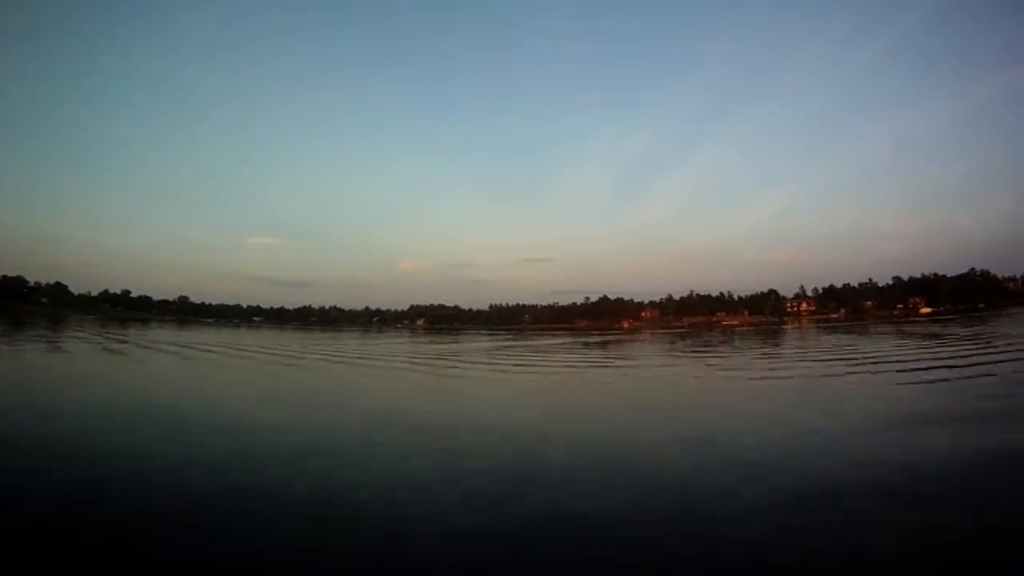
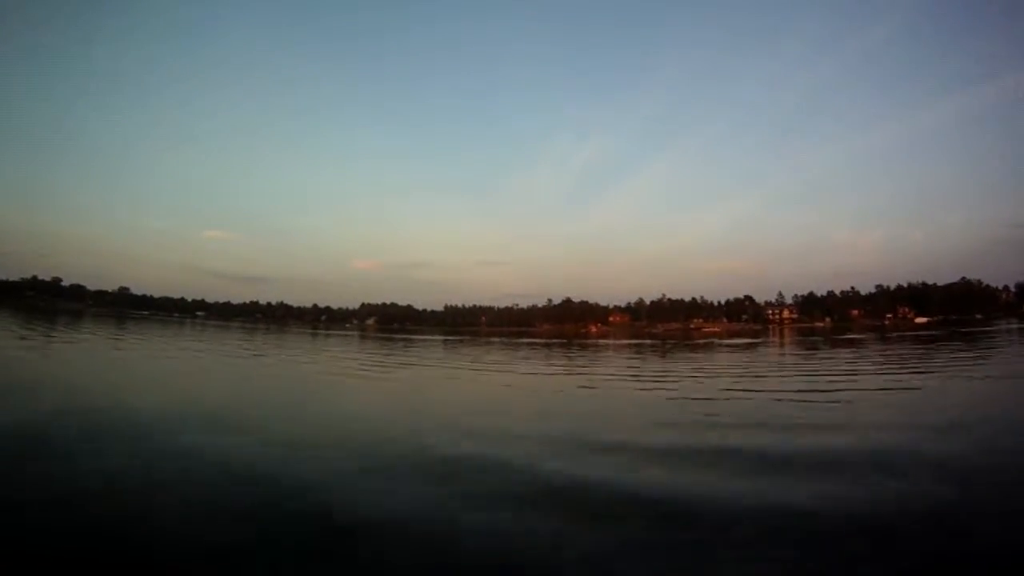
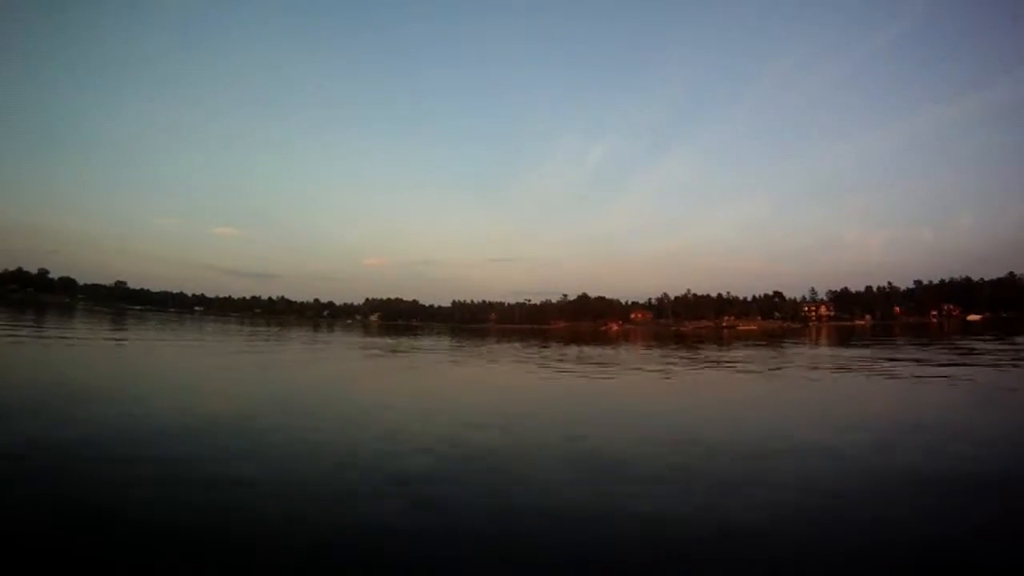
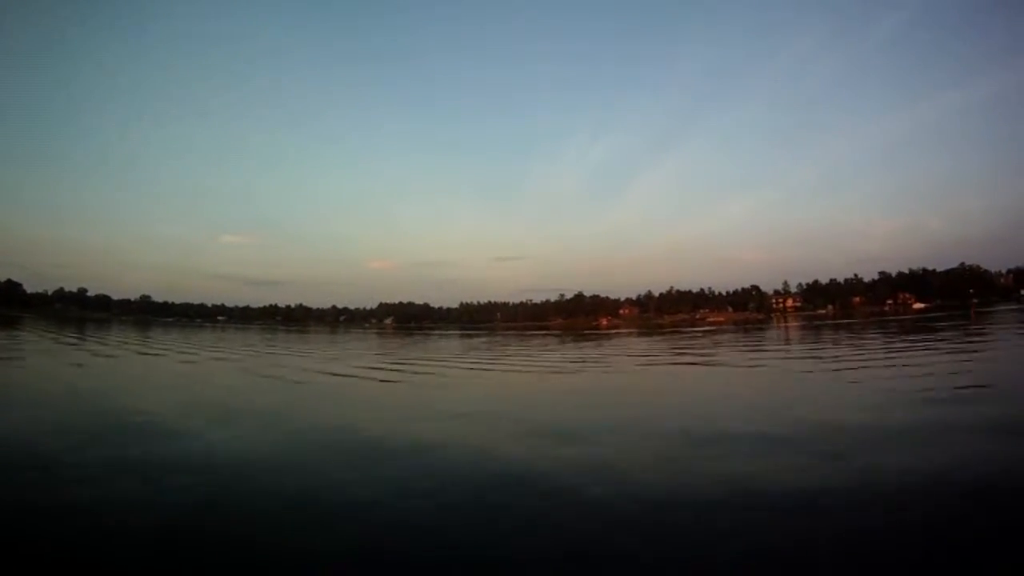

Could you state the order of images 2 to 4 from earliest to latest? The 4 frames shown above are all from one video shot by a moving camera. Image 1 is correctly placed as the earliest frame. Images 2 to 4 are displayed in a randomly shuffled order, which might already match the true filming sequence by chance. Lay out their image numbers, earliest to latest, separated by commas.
4, 2, 3
